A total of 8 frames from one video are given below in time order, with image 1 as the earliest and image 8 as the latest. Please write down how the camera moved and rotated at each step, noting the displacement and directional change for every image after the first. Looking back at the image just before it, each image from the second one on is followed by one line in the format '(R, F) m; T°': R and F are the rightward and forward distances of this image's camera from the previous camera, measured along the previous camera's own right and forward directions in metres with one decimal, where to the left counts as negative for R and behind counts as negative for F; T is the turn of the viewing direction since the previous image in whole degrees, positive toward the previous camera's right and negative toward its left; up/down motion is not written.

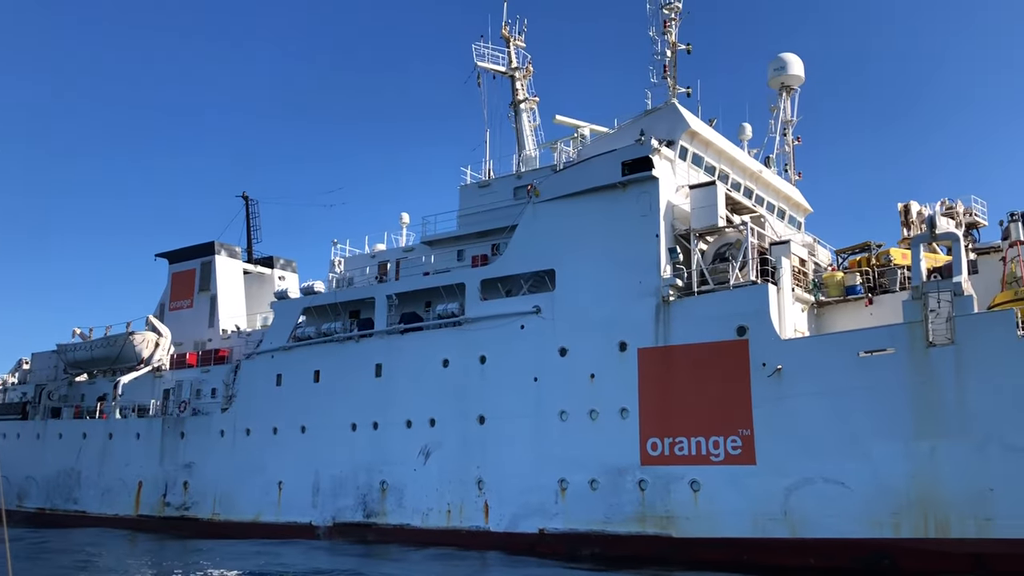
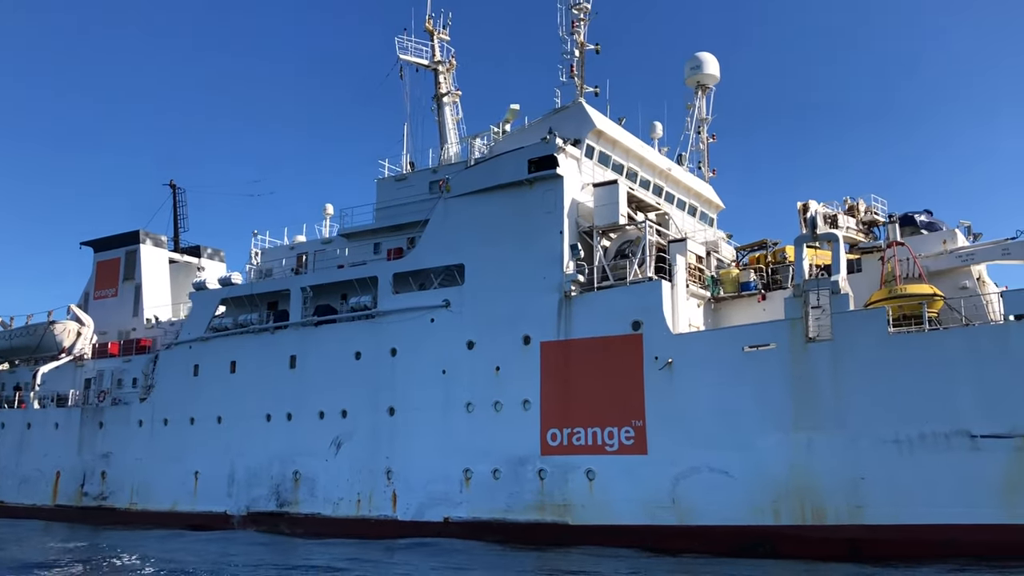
(+0.6, -0.3) m; +3°
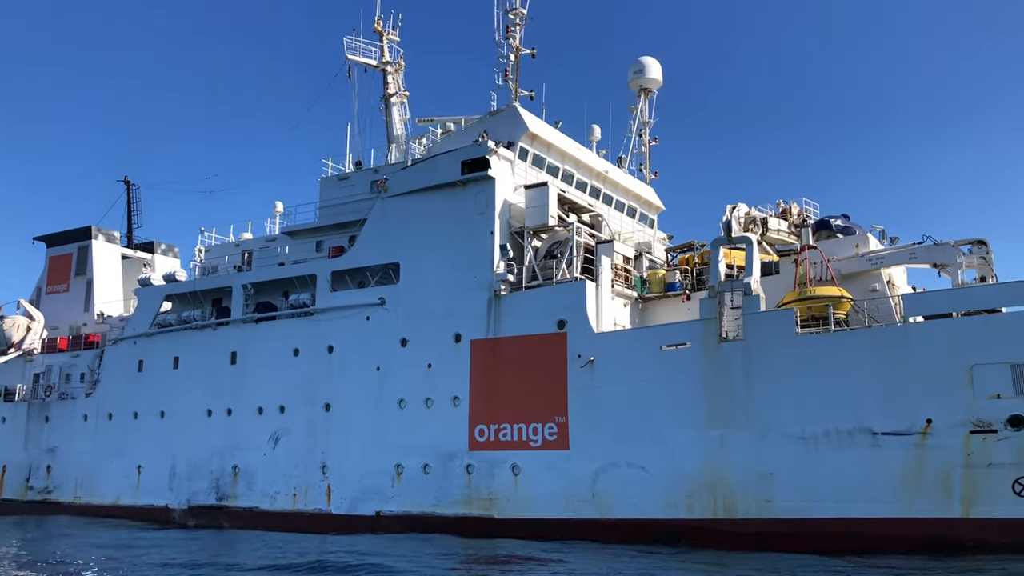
(+0.6, -0.3) m; +1°
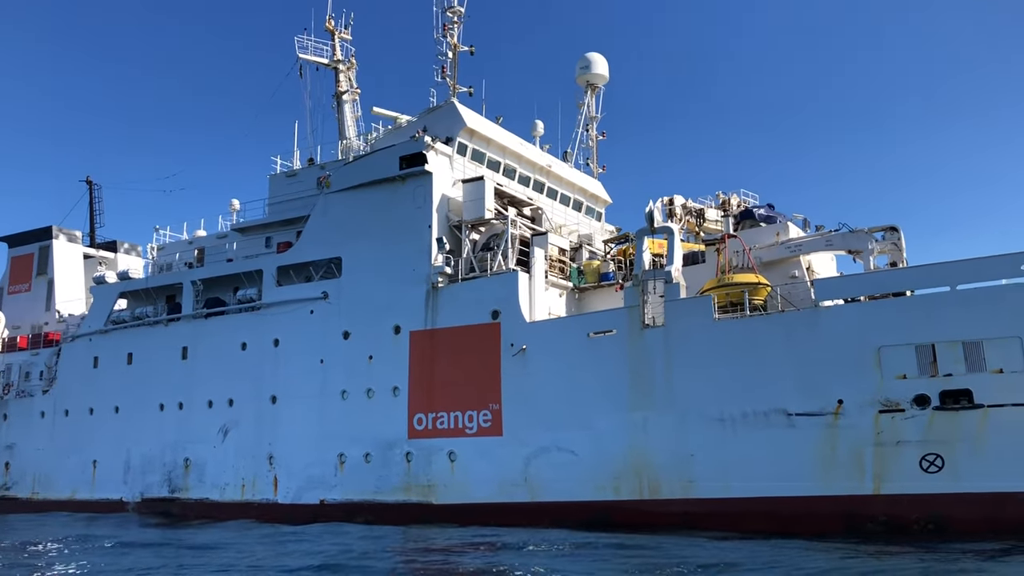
(+0.7, -0.3) m; +1°
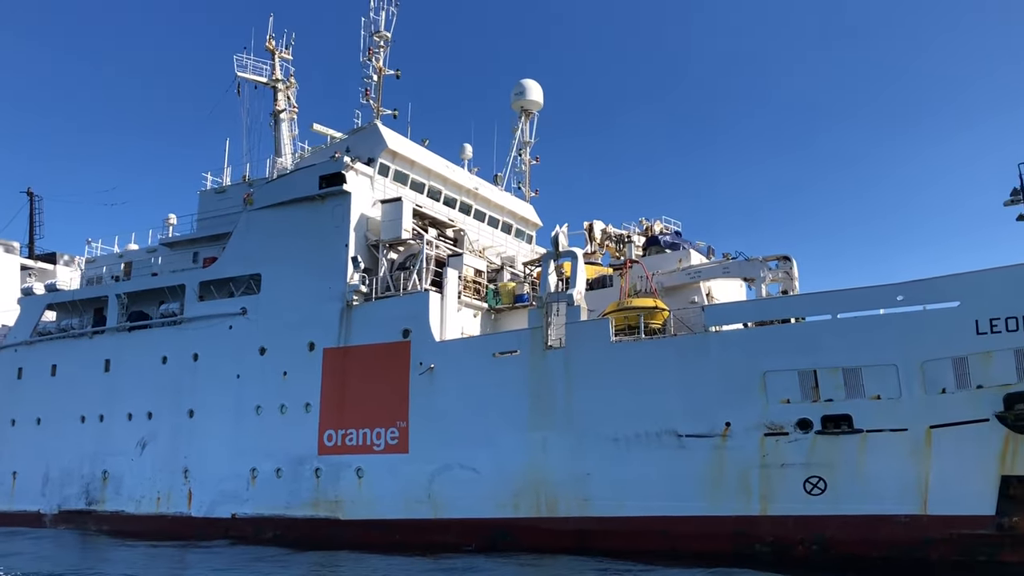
(+0.8, -0.3) m; +2°
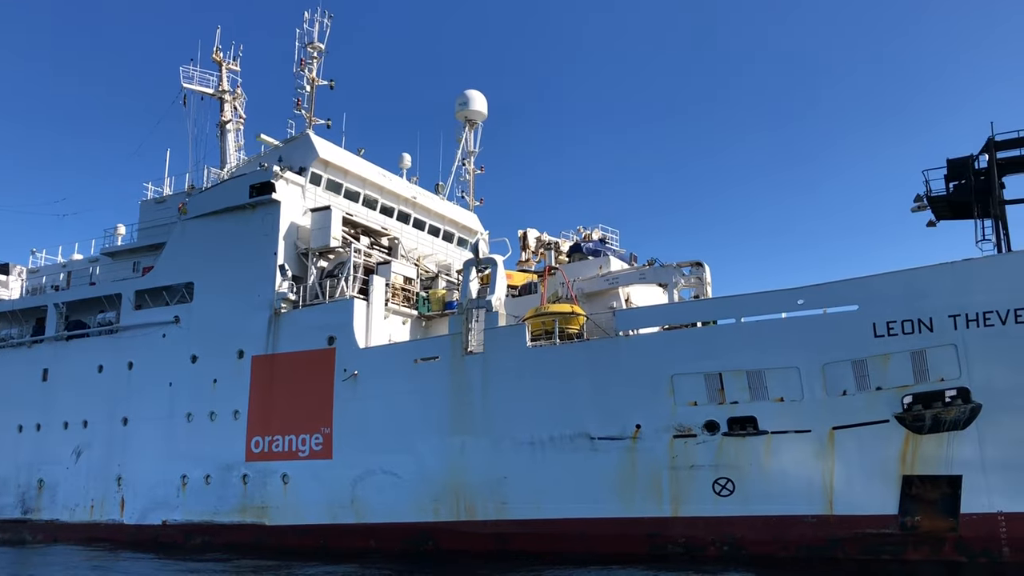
(+0.9, -0.2) m; +1°
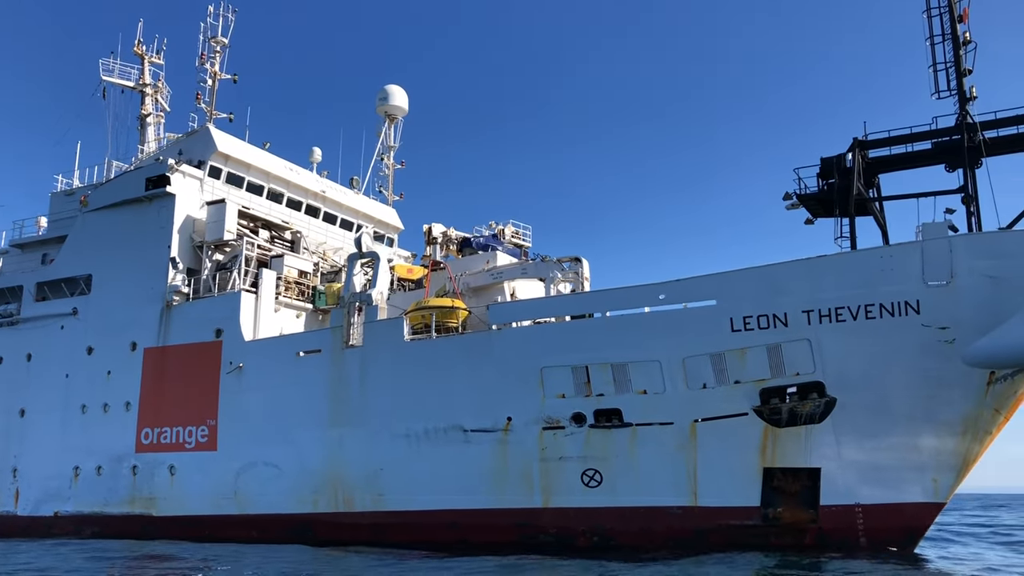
(+1.3, -0.1) m; +1°
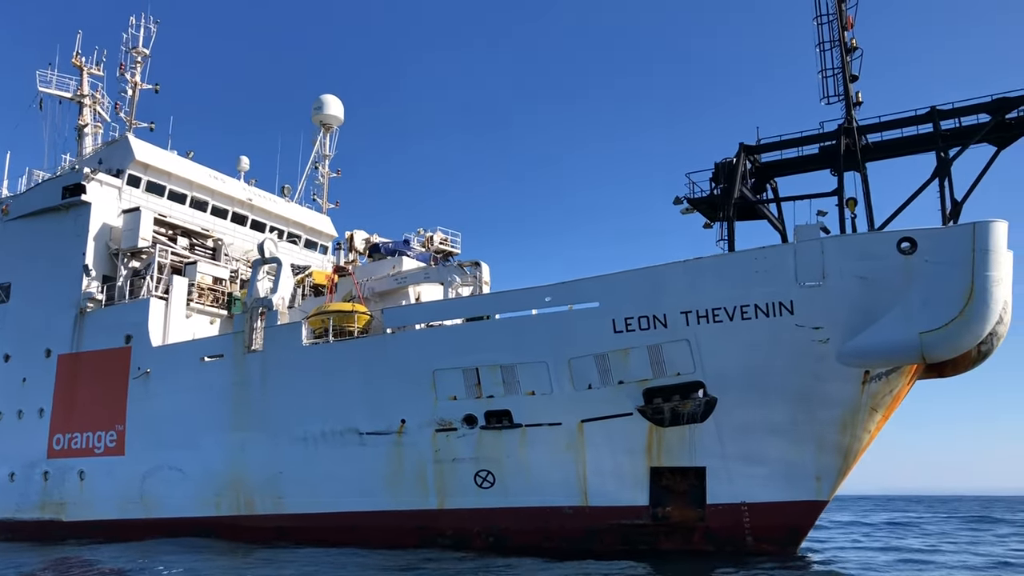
(+1.2, -0.2) m; 0°
